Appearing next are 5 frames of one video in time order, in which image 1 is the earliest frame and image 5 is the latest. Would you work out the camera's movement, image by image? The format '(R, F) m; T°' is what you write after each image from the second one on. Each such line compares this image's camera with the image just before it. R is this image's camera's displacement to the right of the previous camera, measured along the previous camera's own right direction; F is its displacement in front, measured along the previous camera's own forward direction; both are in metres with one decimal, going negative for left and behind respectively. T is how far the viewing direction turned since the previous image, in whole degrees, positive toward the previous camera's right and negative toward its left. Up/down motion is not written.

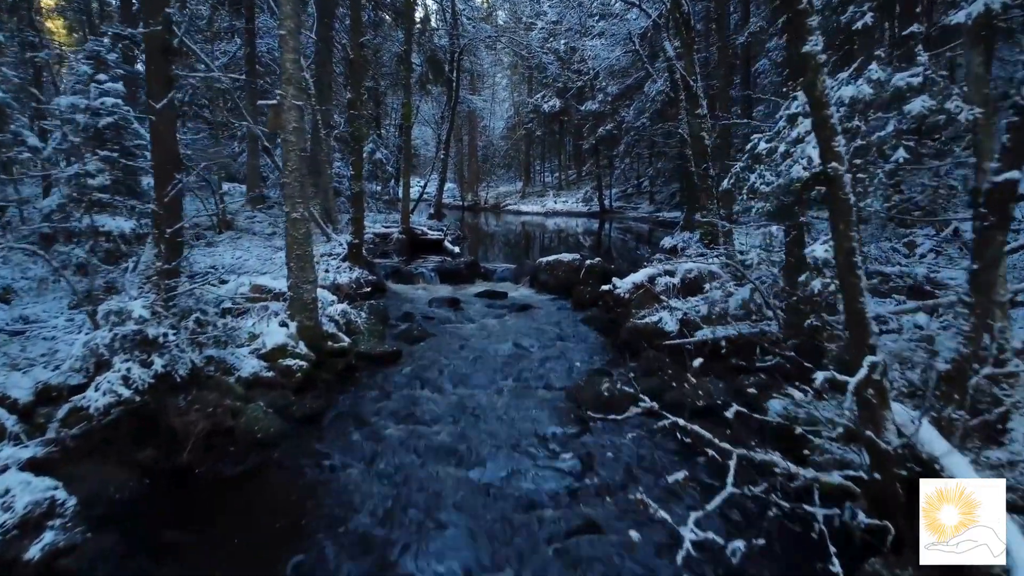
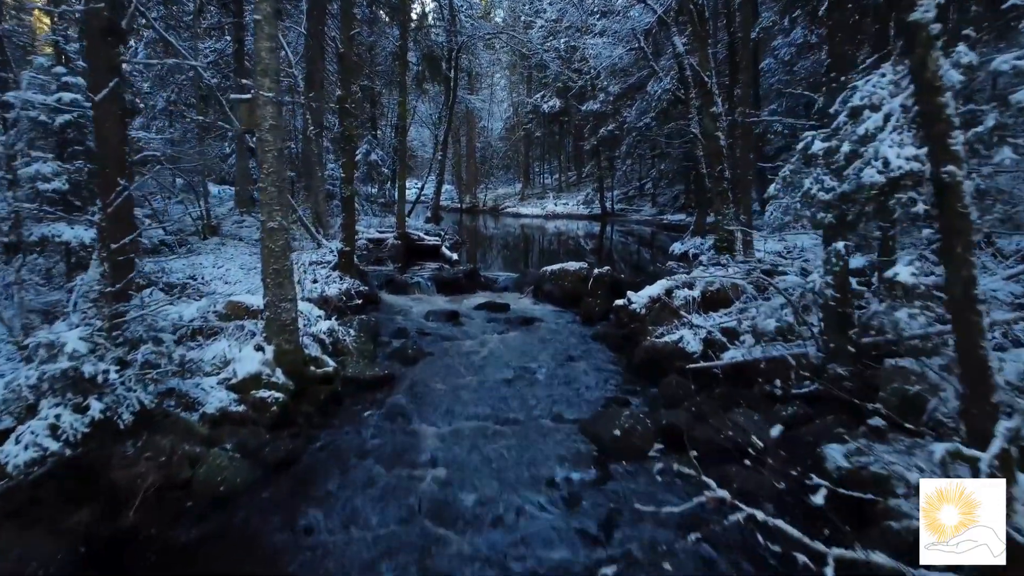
(-0.1, +0.9) m; 0°
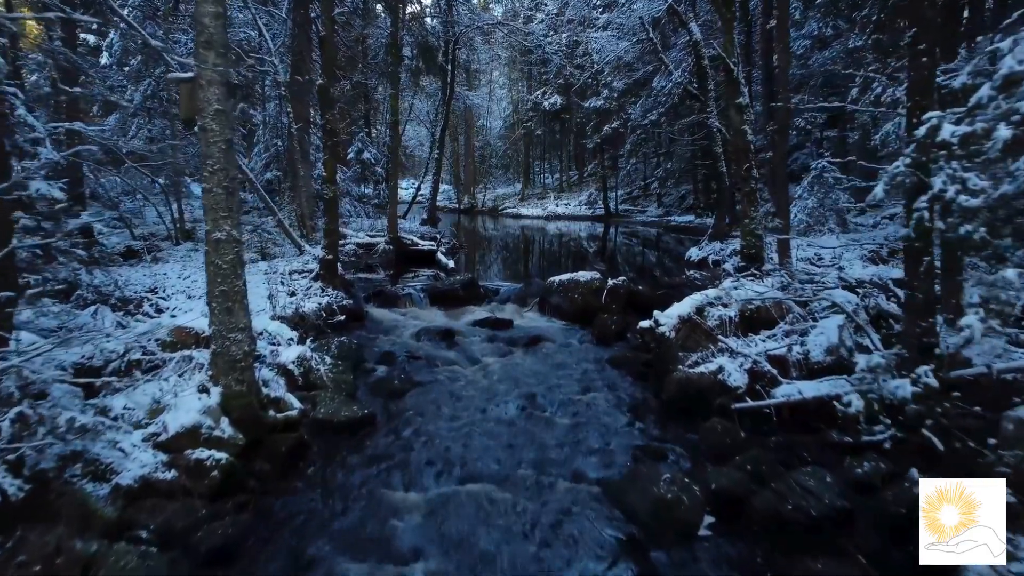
(-0.1, +1.3) m; 0°
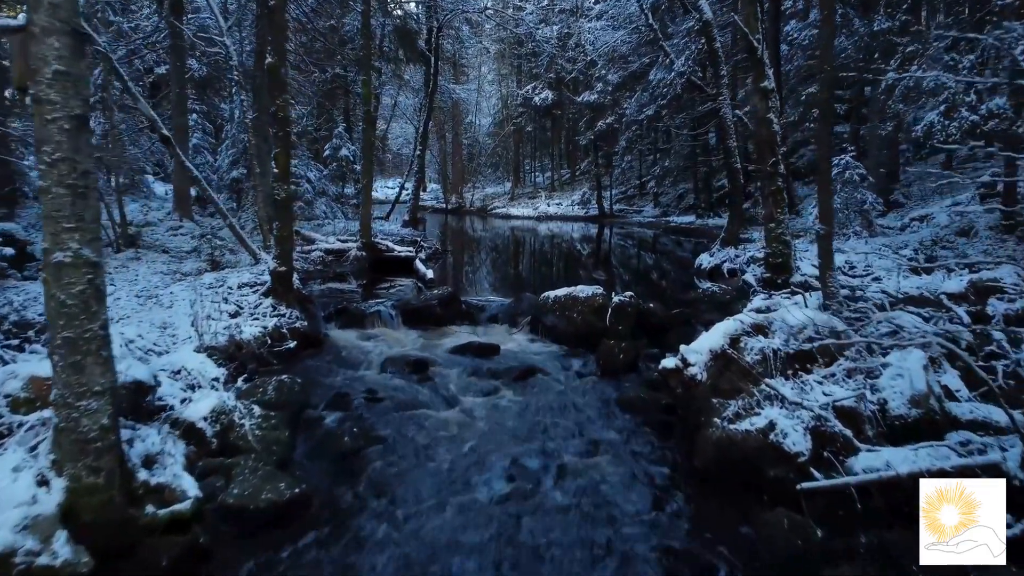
(0.0, +1.7) m; +1°
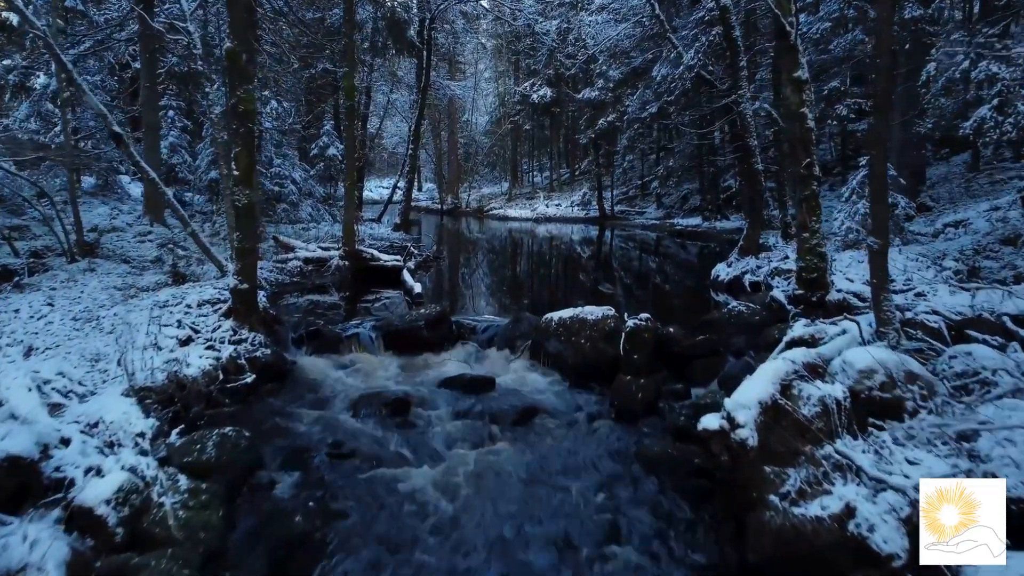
(0.0, +1.2) m; 0°
